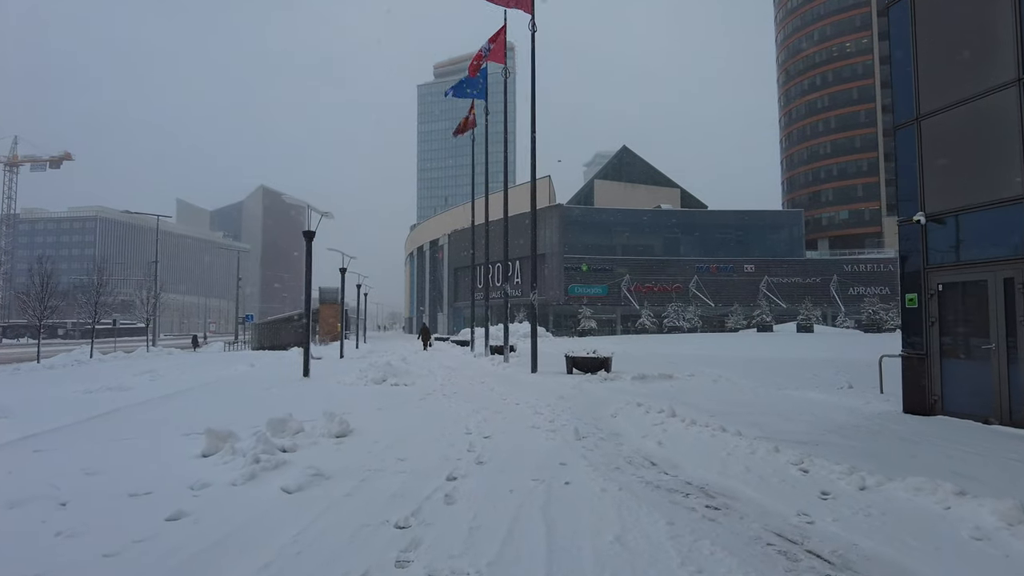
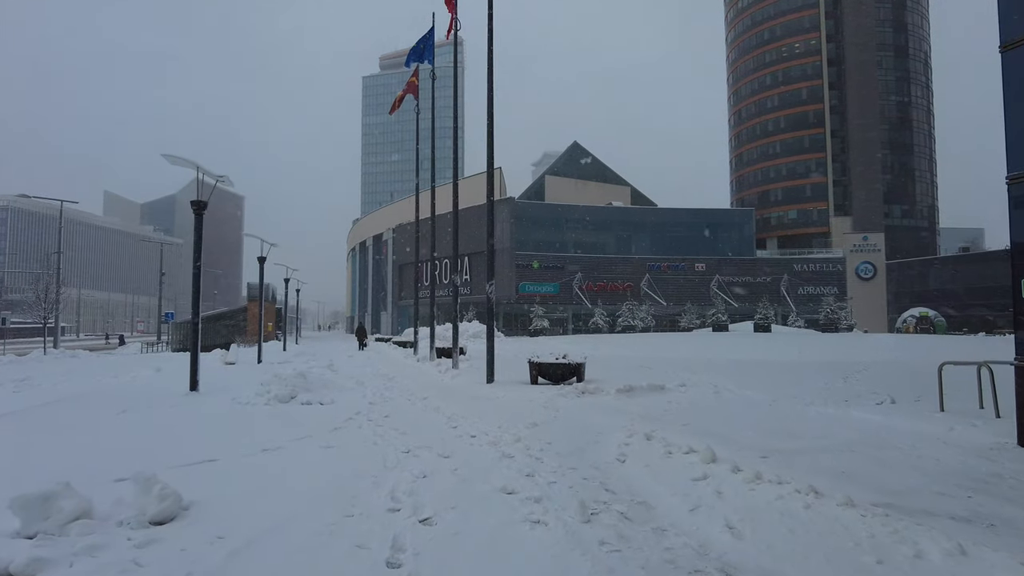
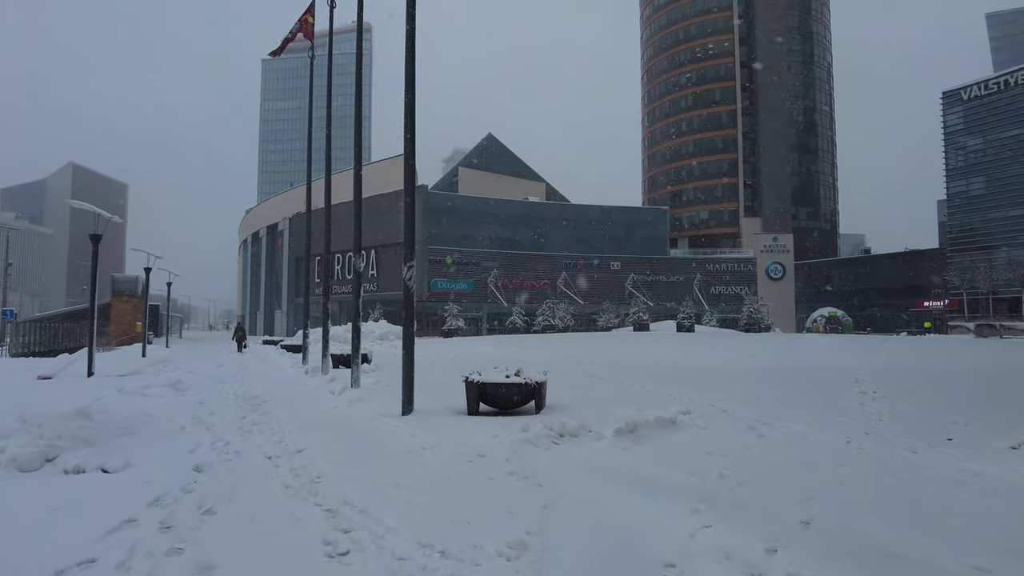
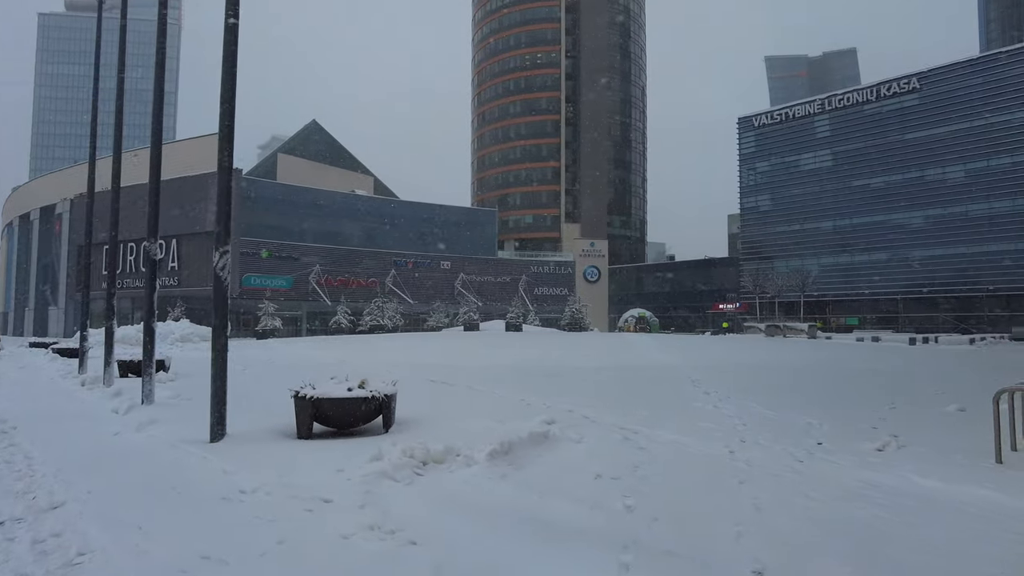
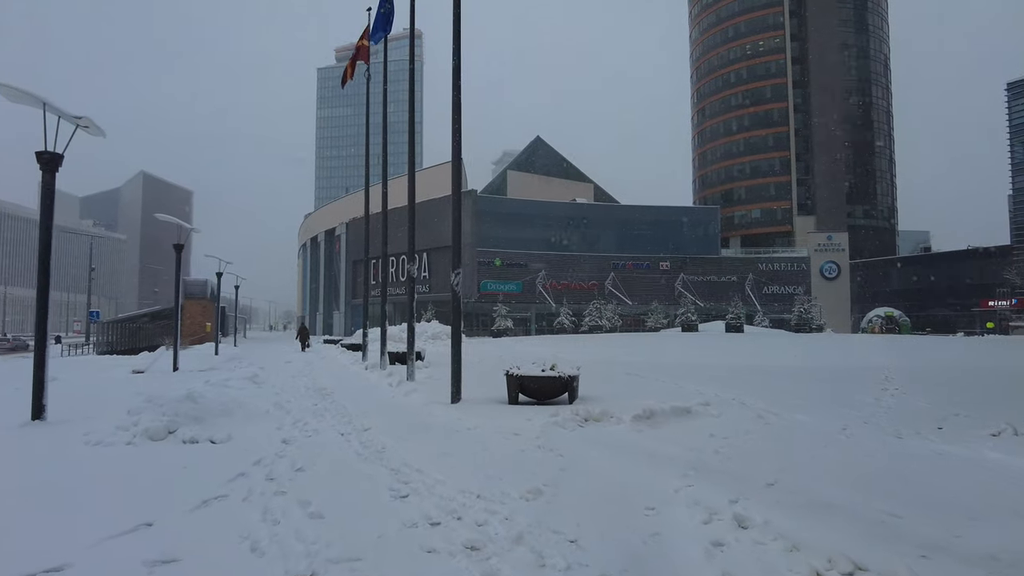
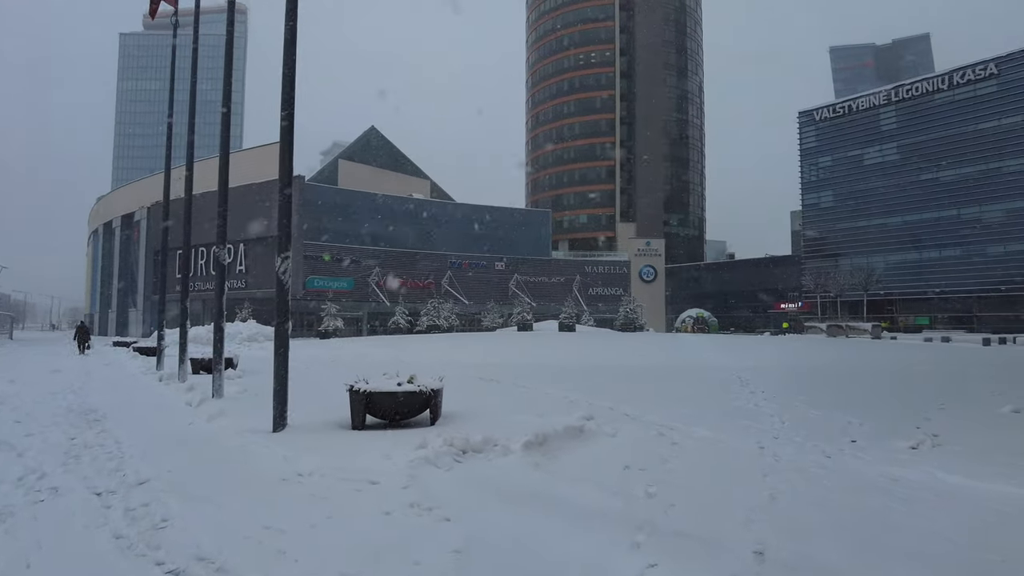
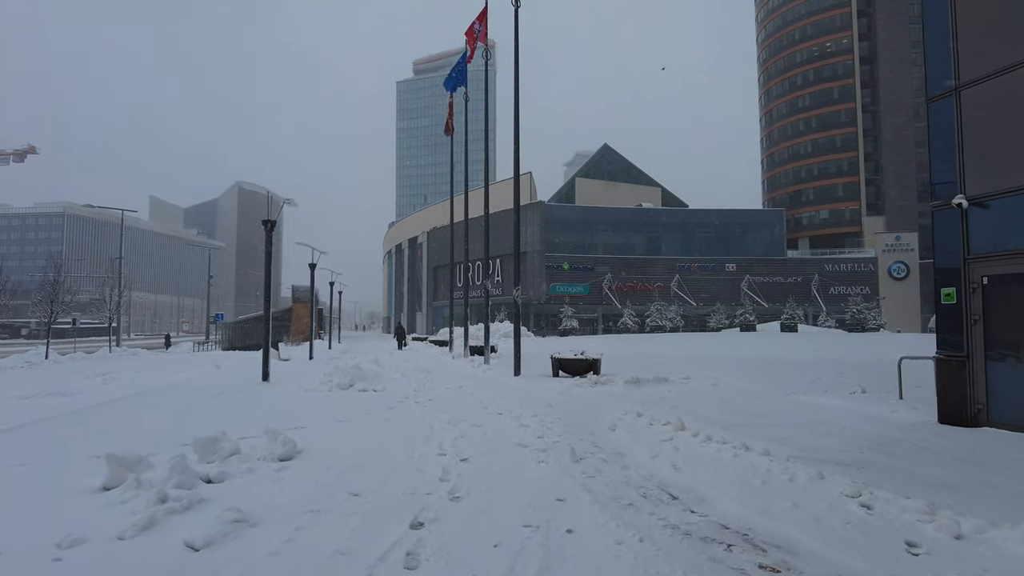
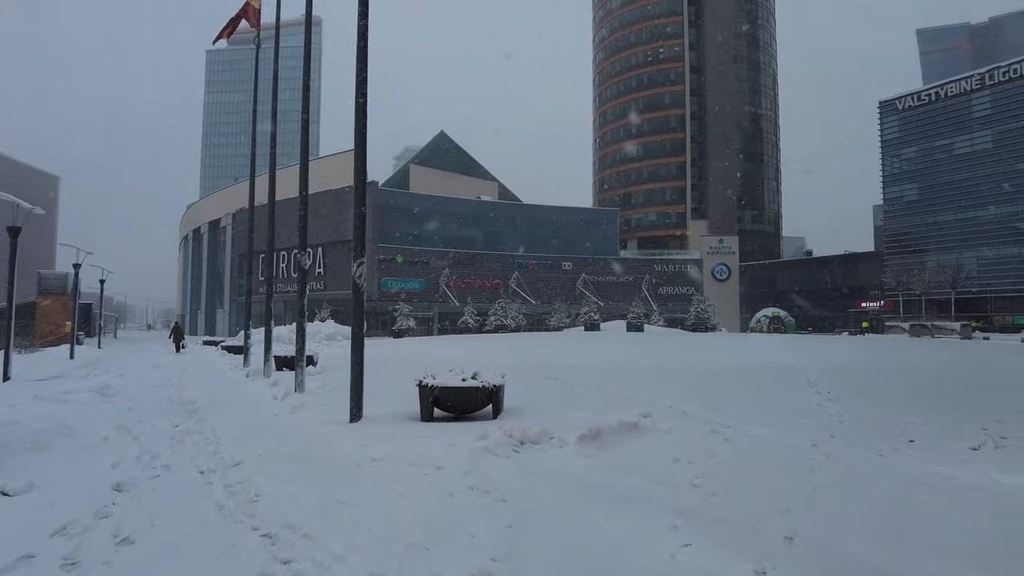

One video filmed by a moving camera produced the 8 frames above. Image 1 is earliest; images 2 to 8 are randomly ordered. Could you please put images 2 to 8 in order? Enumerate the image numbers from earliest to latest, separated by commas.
7, 2, 5, 3, 8, 6, 4
